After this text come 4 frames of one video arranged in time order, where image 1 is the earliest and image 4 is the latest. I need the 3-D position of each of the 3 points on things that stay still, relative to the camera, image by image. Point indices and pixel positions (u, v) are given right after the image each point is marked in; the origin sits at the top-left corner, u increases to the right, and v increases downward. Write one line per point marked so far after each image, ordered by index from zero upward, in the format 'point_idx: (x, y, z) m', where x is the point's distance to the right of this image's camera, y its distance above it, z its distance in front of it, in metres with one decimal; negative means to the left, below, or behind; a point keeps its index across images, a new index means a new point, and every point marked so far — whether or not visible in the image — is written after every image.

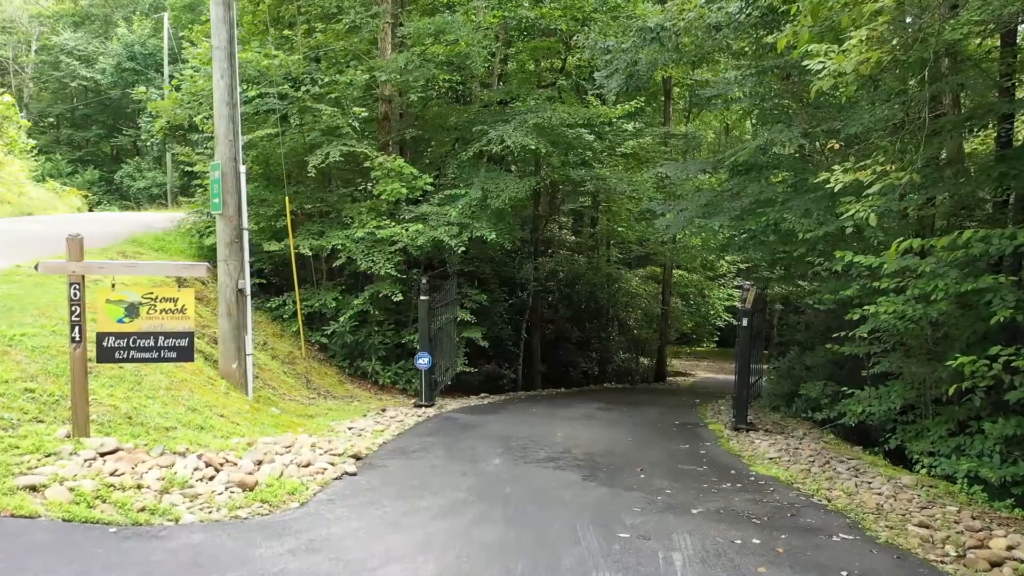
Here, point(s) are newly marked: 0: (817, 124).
0: (+3.2, +1.8, +8.8) m
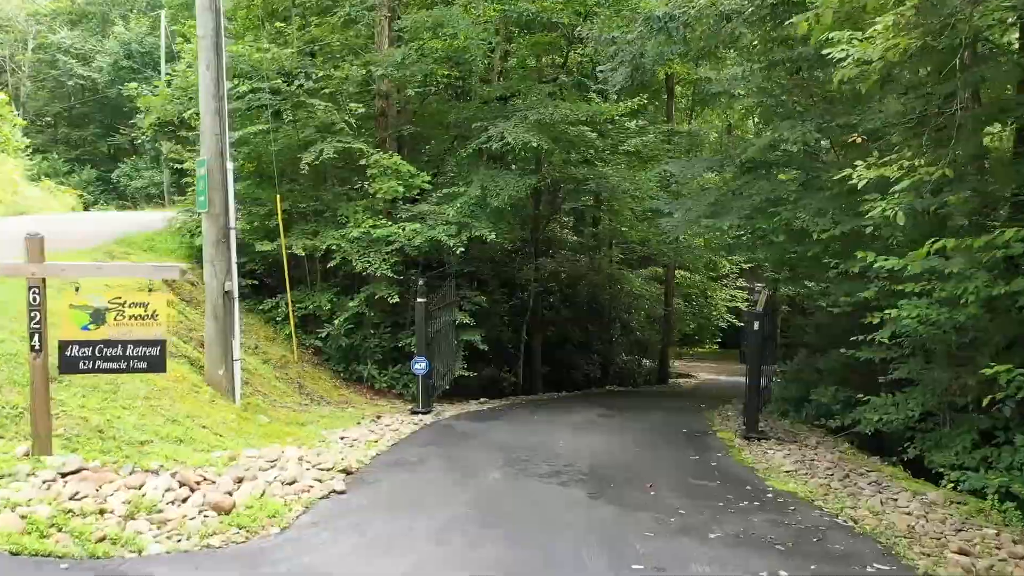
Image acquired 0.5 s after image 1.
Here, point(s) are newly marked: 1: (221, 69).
0: (+3.2, +1.7, +8.4) m
1: (-2.6, +2.0, +7.3) m
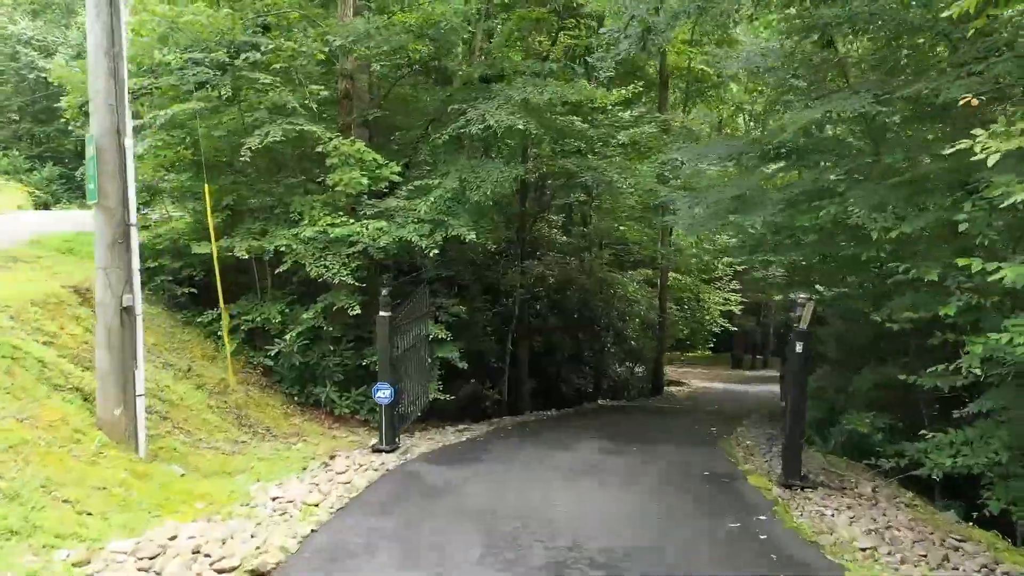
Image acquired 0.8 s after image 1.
0: (+3.1, +1.6, +6.9) m
1: (-2.7, +1.9, +5.7) m
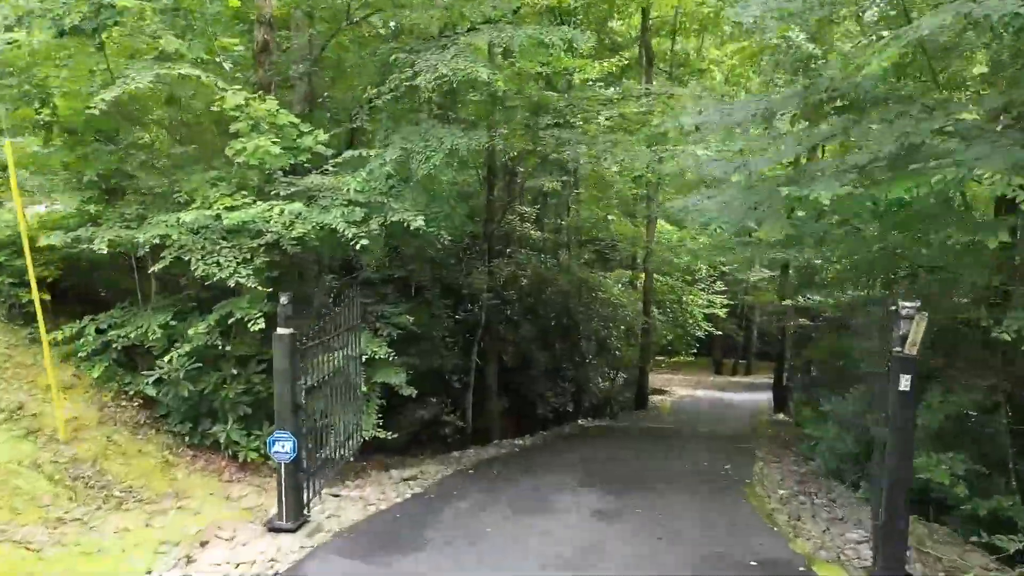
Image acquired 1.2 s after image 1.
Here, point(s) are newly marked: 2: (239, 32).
0: (+2.8, +1.6, +4.7) m
1: (-2.9, +1.8, +3.3) m
2: (-3.0, +2.8, +9.1) m
